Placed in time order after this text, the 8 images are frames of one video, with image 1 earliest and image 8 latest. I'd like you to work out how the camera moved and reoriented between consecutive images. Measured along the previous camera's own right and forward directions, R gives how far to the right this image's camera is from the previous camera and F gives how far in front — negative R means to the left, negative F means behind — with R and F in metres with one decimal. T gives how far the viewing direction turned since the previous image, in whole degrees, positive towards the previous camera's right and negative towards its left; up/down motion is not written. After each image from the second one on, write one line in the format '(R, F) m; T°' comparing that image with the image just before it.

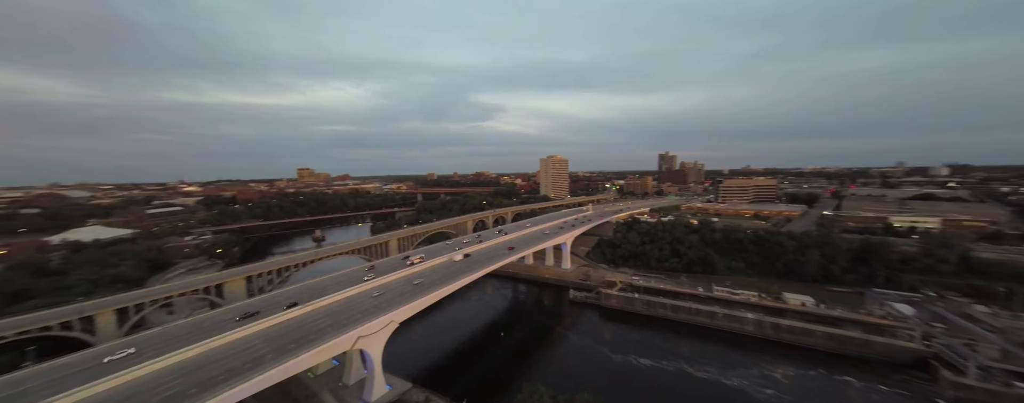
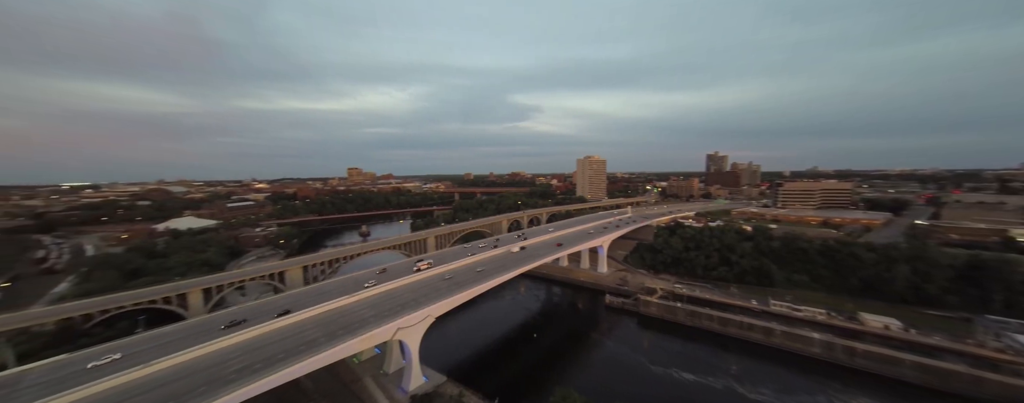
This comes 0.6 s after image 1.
(+0.4, 0.0) m; -7°
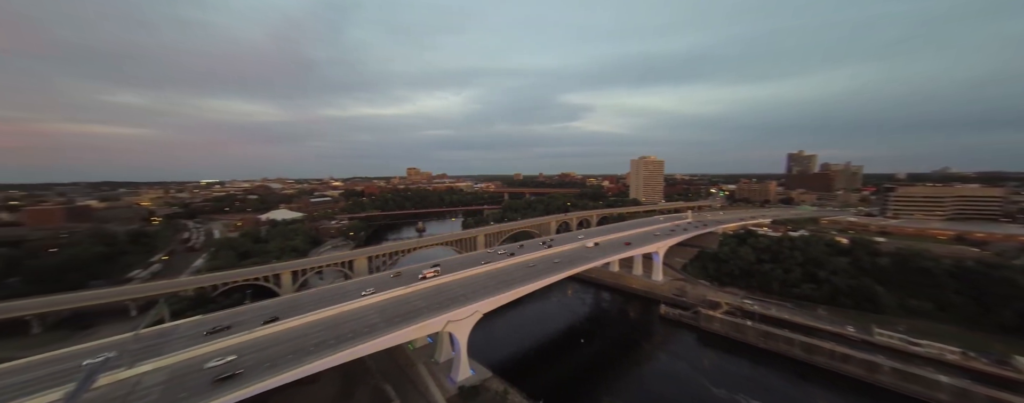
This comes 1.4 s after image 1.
(+0.6, 0.0) m; -10°
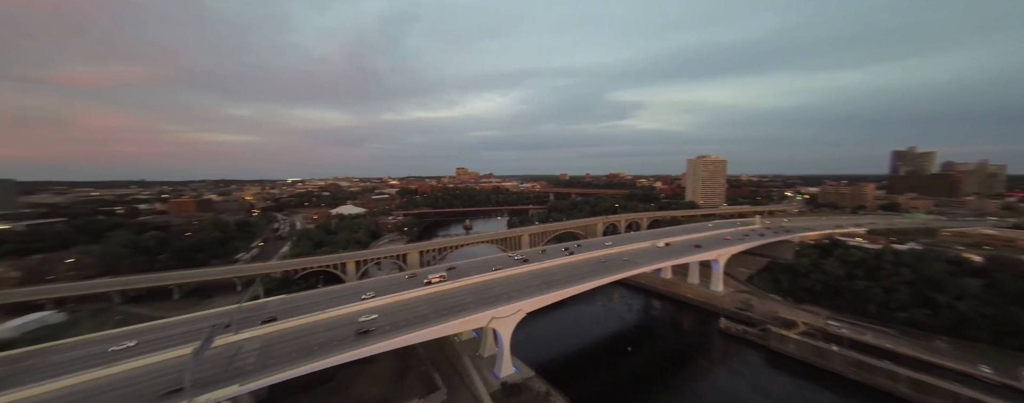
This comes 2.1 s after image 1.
(+0.6, 0.0) m; -10°
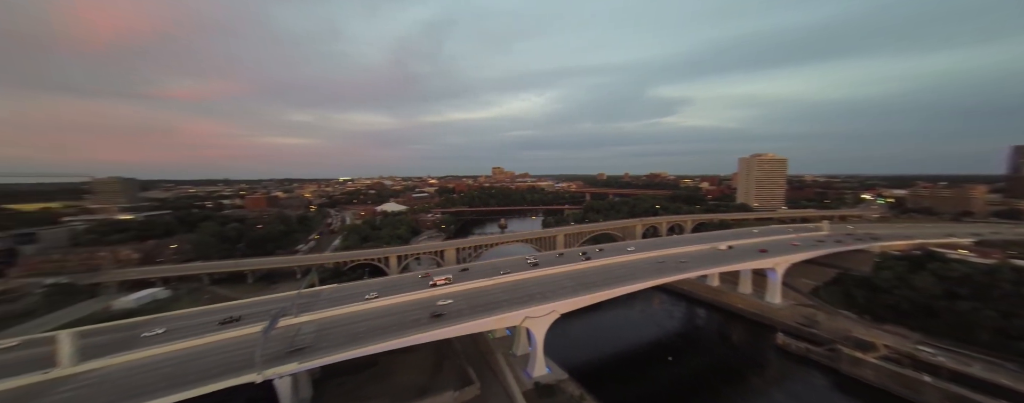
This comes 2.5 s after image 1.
(+0.6, 0.0) m; -8°
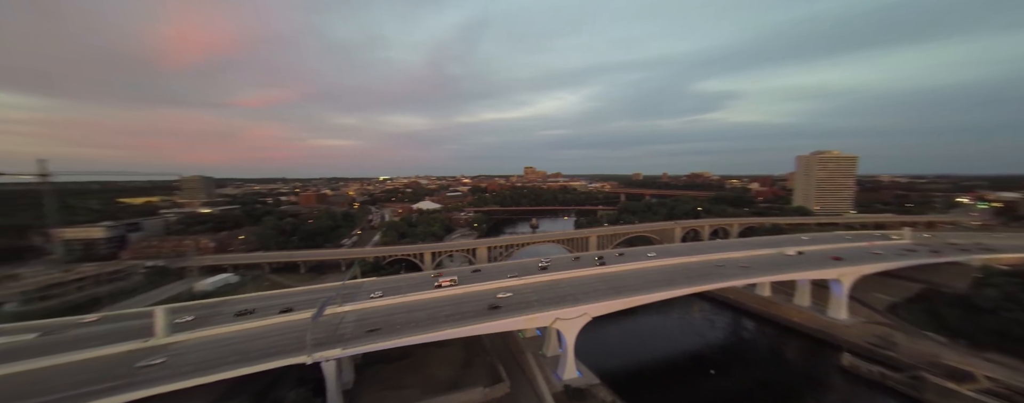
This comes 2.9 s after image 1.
(+0.5, +0.1) m; -7°
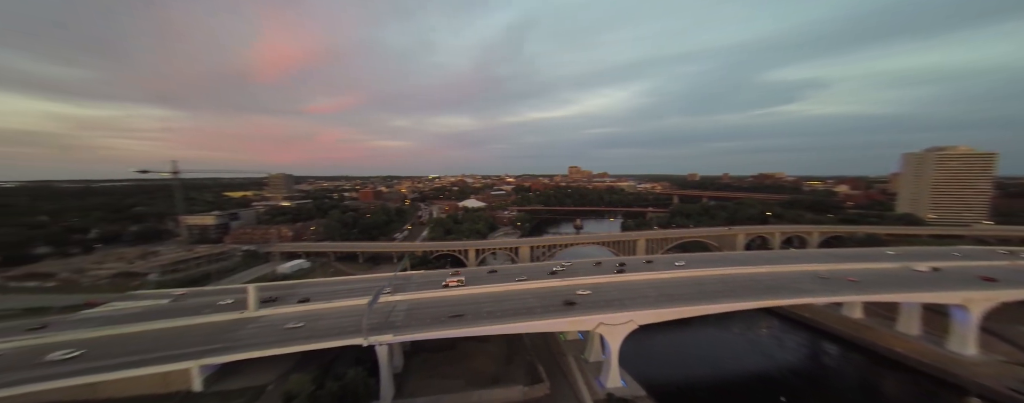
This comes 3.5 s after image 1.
(+0.5, +0.2) m; -9°
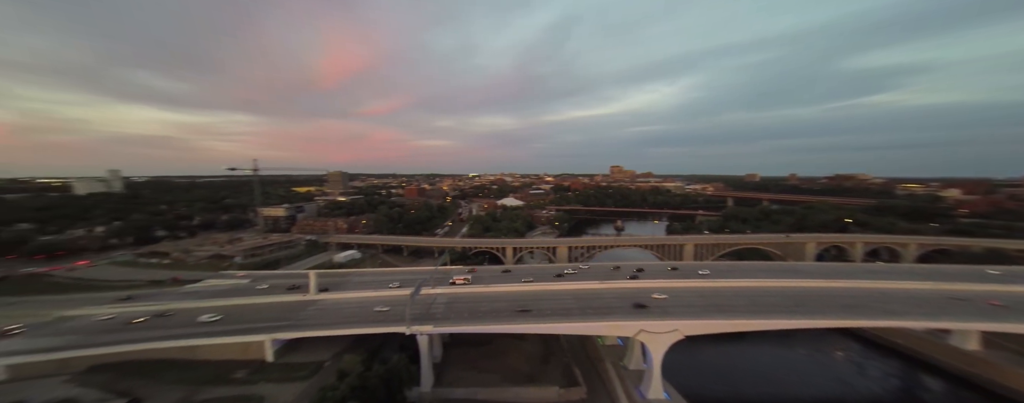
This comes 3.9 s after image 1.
(+0.4, +0.1) m; -8°
